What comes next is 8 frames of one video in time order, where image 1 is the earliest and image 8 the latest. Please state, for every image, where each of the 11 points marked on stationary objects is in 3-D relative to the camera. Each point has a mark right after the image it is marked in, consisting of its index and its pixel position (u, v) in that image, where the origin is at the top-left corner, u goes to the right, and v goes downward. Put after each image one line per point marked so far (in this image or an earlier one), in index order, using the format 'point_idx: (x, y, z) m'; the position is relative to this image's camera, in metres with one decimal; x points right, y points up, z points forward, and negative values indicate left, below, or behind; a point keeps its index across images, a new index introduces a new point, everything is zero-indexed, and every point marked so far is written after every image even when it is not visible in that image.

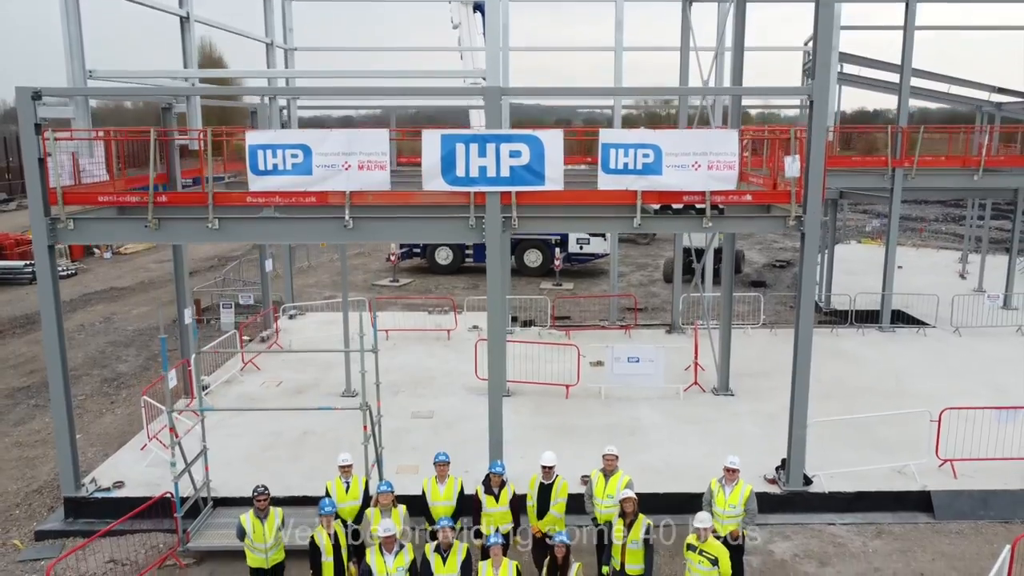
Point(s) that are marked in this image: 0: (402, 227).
0: (-1.3, +0.7, +9.2) m
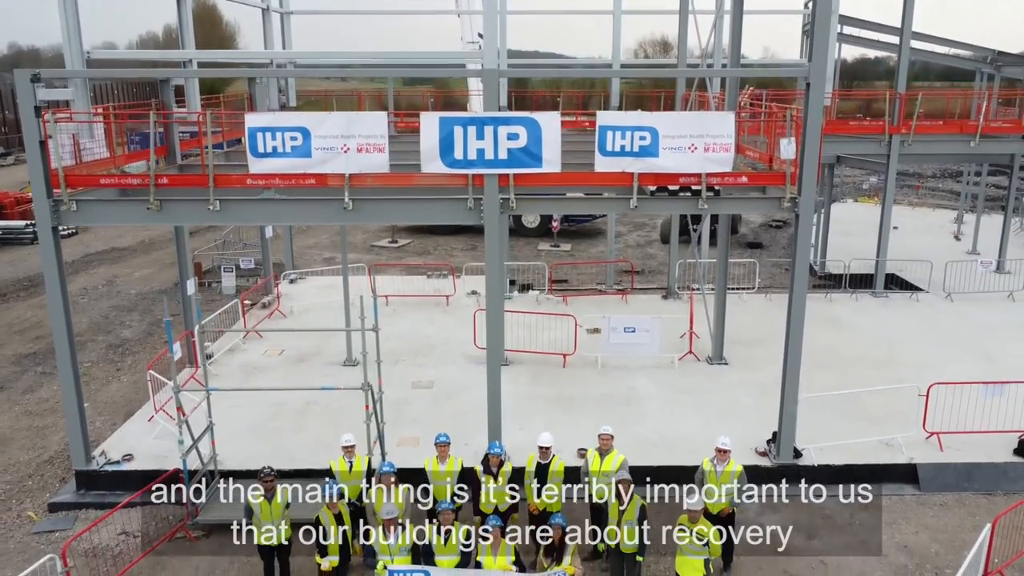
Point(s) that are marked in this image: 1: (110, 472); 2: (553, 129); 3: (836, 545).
0: (-1.3, +0.9, +9.3) m
1: (-5.1, -2.3, +9.8) m
2: (+0.5, +1.8, +9.0) m
3: (+4.0, -3.0, +8.9) m
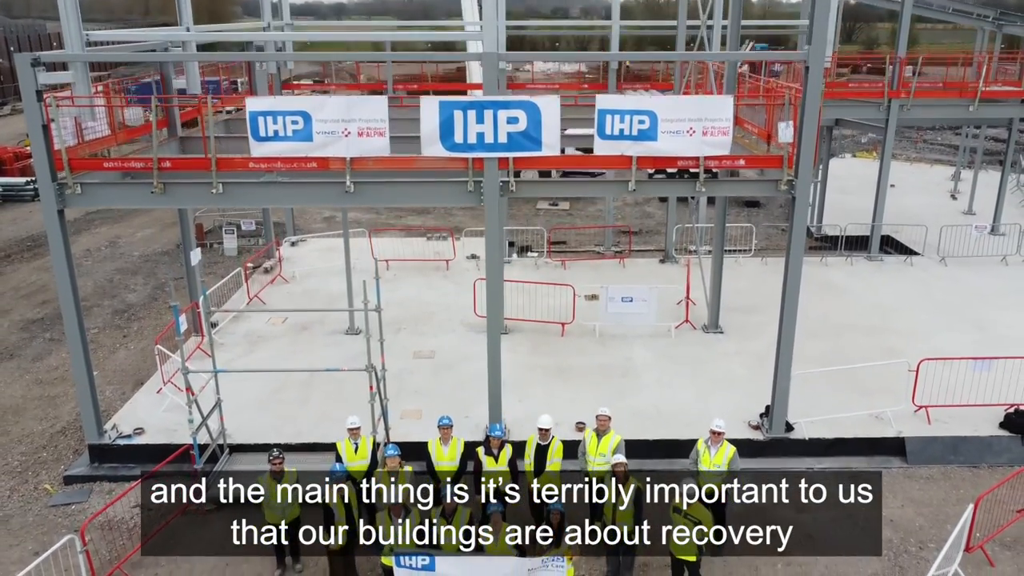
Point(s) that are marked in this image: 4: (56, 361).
0: (-1.3, +1.1, +9.3) m
1: (-5.1, -2.1, +10.1) m
2: (+0.5, +2.0, +9.0) m
3: (+4.0, -2.8, +9.2) m
4: (-8.0, -1.3, +13.6) m
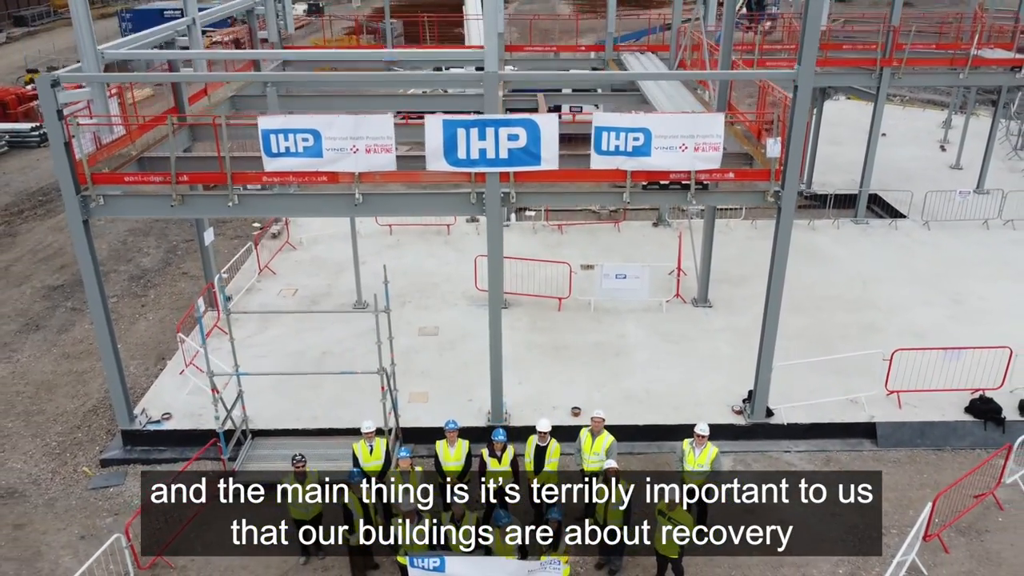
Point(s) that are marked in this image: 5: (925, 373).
0: (-1.3, +1.1, +9.8) m
1: (-5.1, -2.0, +10.9) m
2: (+0.5, +1.9, +9.4) m
3: (+4.0, -2.9, +10.1) m
4: (-8.0, -0.8, +14.4) m
5: (+6.4, -1.3, +12.2) m
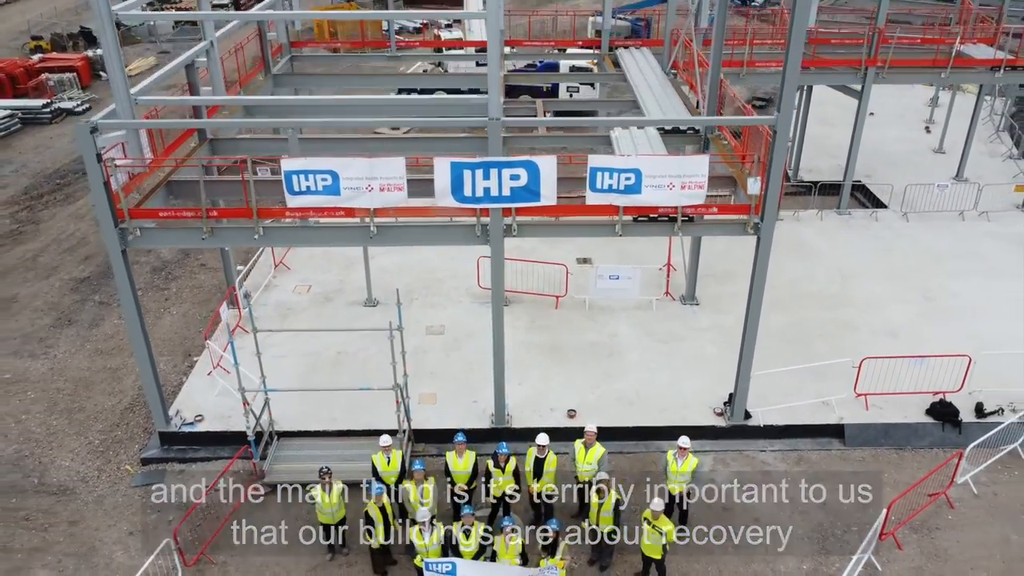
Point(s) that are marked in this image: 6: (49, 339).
0: (-1.3, +0.7, +10.7) m
1: (-5.1, -2.2, +12.0) m
2: (+0.5, +1.6, +10.2) m
3: (+4.0, -3.2, +11.3) m
4: (-8.0, -0.8, +15.4) m
5: (+6.5, -1.5, +13.2) m
6: (-9.0, -1.0, +15.1) m
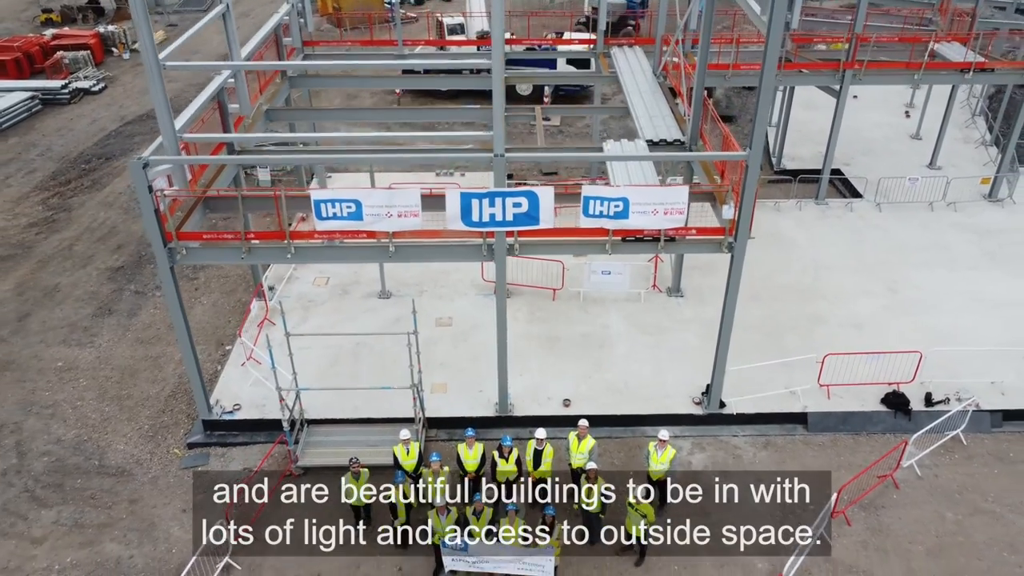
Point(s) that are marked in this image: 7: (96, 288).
0: (-1.3, +0.5, +12.1) m
1: (-5.0, -2.3, +13.6) m
2: (+0.5, +1.3, +11.6) m
3: (+4.0, -3.3, +13.0) m
4: (-7.9, -0.6, +16.9) m
5: (+6.5, -1.5, +14.8) m
6: (-8.9, -0.9, +16.6) m
7: (-9.5, 0.0, +17.8) m
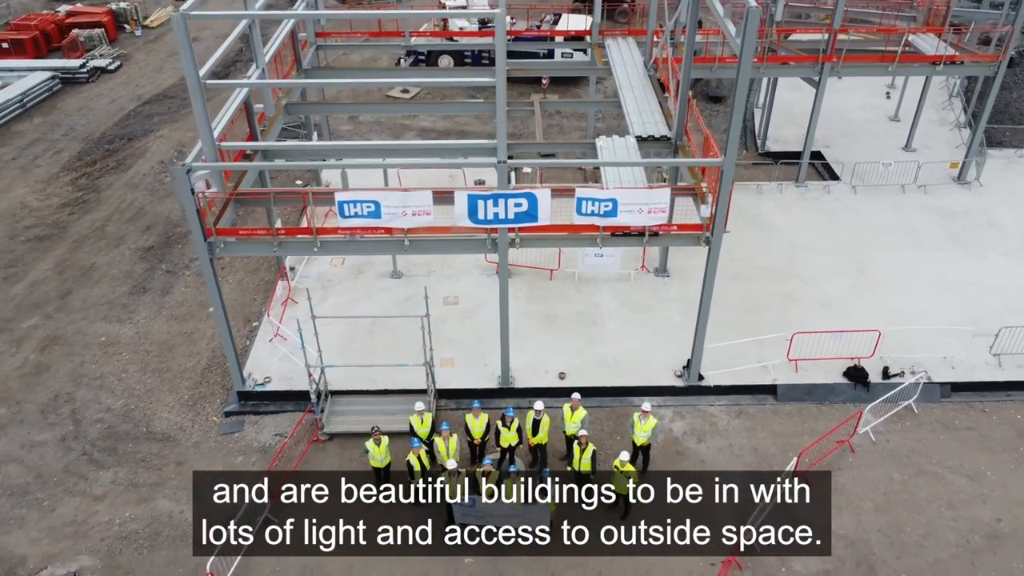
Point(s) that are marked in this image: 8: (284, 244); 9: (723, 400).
0: (-1.2, +0.7, +13.6) m
1: (-5.0, -2.0, +15.3) m
2: (+0.6, +1.5, +13.0) m
3: (+4.0, -3.1, +14.7) m
4: (-7.9, -0.2, +18.4) m
5: (+6.5, -1.2, +16.4) m
6: (-8.9, -0.4, +18.2) m
7: (-9.5, +0.5, +19.4) m
8: (-4.0, +0.8, +13.5) m
9: (+4.2, -2.3, +15.7) m
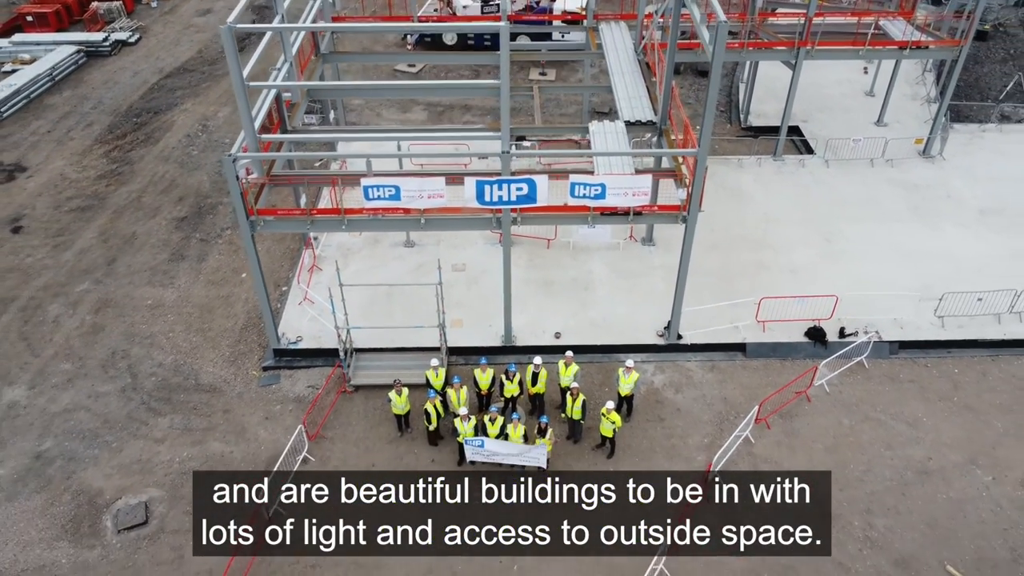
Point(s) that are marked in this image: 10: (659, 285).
0: (-1.2, +1.3, +15.6) m
1: (-5.0, -1.4, +17.5) m
2: (+0.6, +2.0, +15.0) m
3: (+4.1, -2.4, +17.0) m
4: (-7.9, +0.7, +20.5) m
5: (+6.6, -0.4, +18.5) m
6: (-8.9, +0.4, +20.2) m
7: (-9.5, +1.4, +21.4) m
8: (-3.9, +1.3, +15.5) m
9: (+4.3, -1.6, +17.9) m
10: (+3.7, 0.0, +19.3) m
